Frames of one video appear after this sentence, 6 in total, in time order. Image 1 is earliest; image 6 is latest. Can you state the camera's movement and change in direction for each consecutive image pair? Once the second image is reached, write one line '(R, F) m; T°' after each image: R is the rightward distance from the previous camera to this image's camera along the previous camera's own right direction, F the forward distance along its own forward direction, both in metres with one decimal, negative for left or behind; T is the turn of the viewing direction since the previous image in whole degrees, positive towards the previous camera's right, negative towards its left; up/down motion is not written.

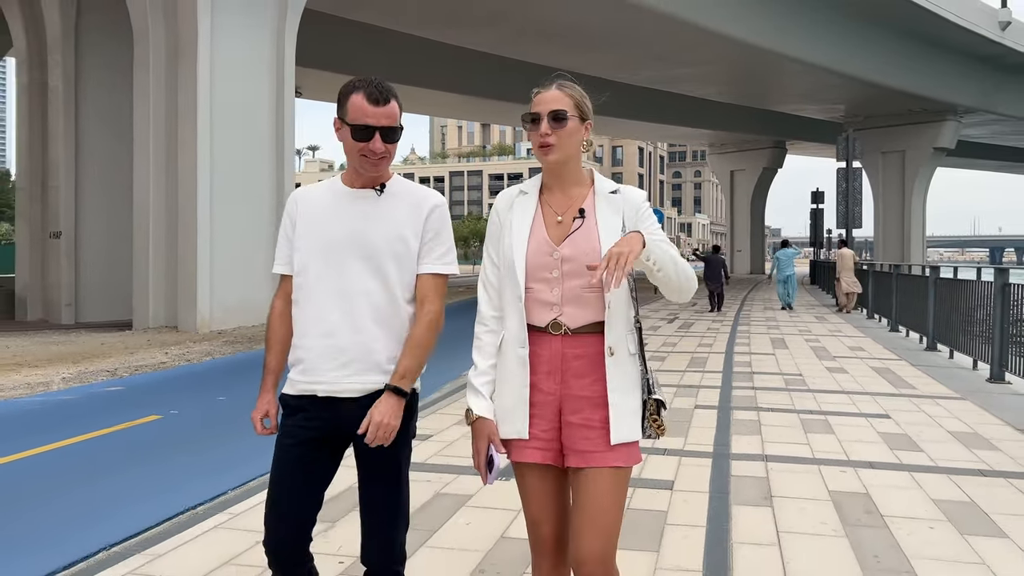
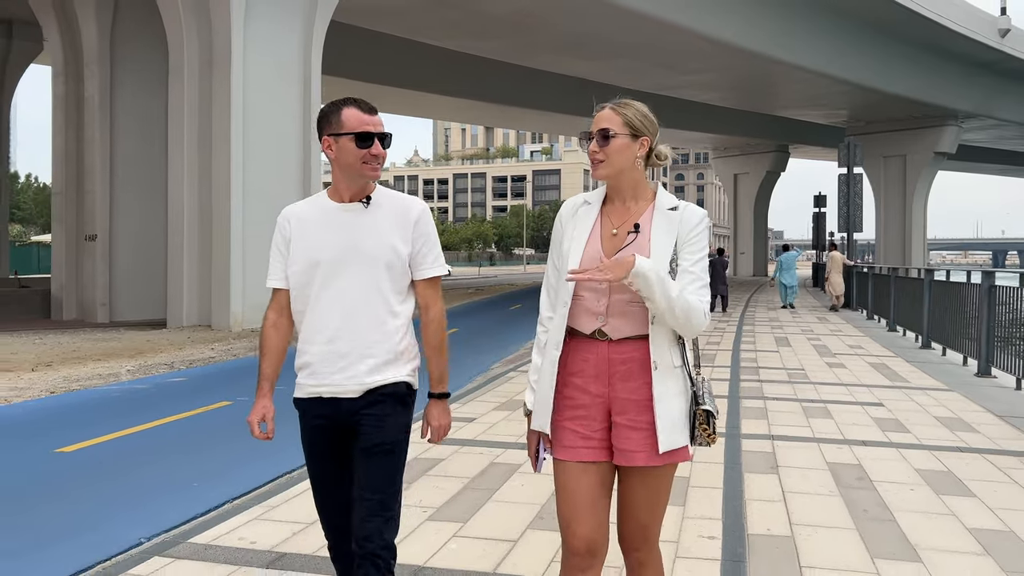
(-0.3, -0.8) m; 0°
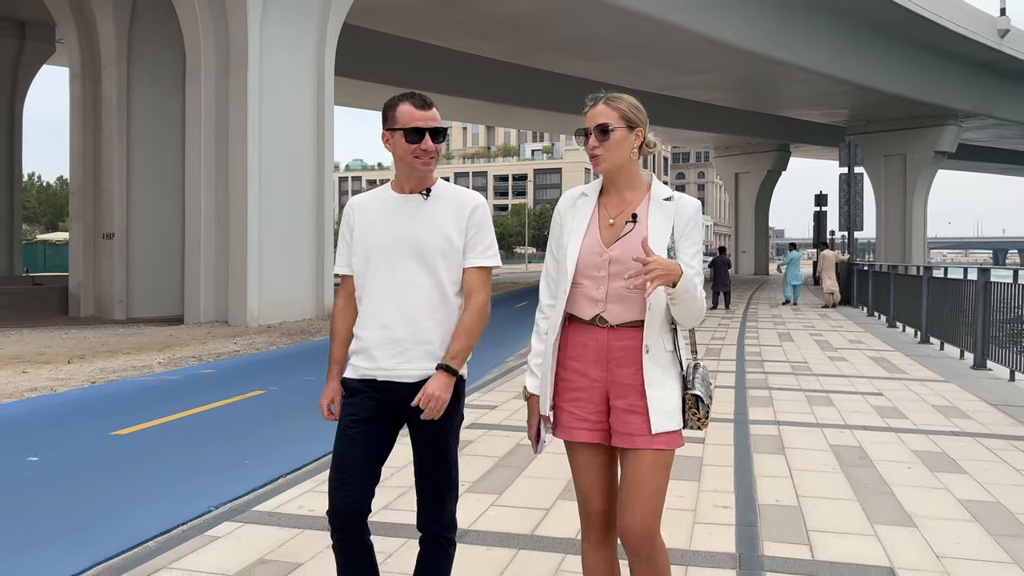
(-0.2, -0.4) m; 0°
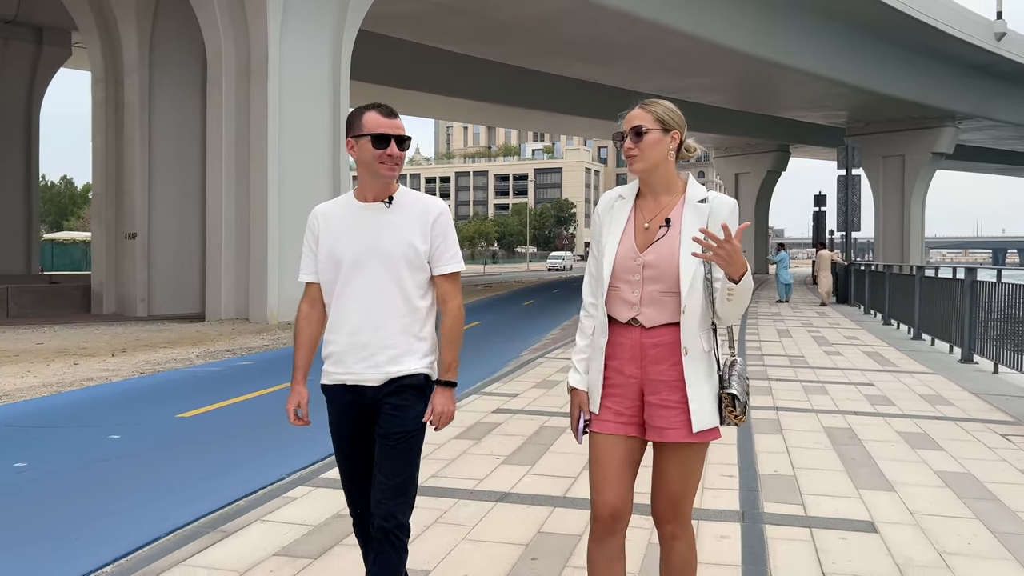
(-0.2, -0.6) m; 0°
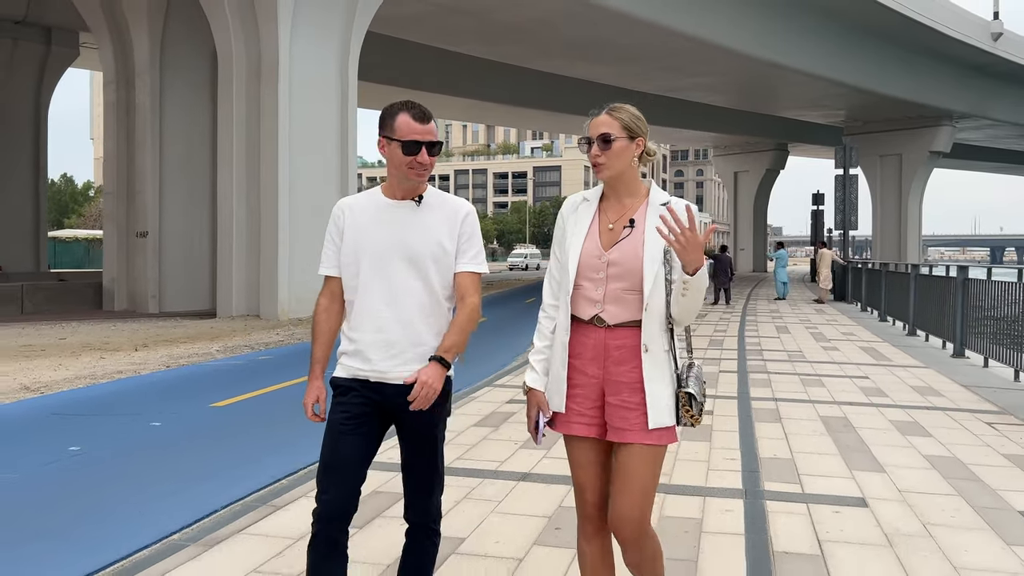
(-0.1, -0.4) m; 0°
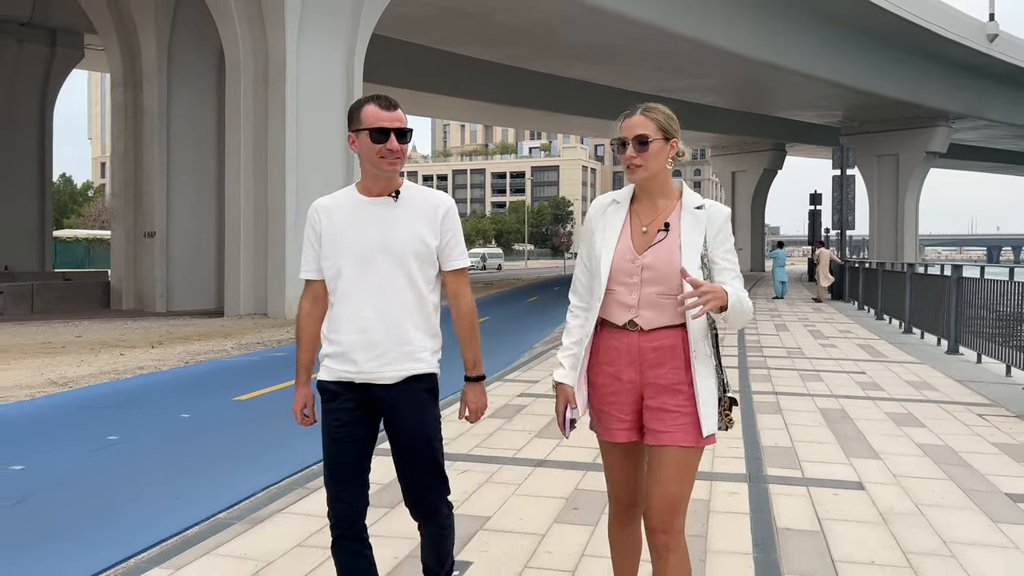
(-0.1, -0.3) m; 0°
